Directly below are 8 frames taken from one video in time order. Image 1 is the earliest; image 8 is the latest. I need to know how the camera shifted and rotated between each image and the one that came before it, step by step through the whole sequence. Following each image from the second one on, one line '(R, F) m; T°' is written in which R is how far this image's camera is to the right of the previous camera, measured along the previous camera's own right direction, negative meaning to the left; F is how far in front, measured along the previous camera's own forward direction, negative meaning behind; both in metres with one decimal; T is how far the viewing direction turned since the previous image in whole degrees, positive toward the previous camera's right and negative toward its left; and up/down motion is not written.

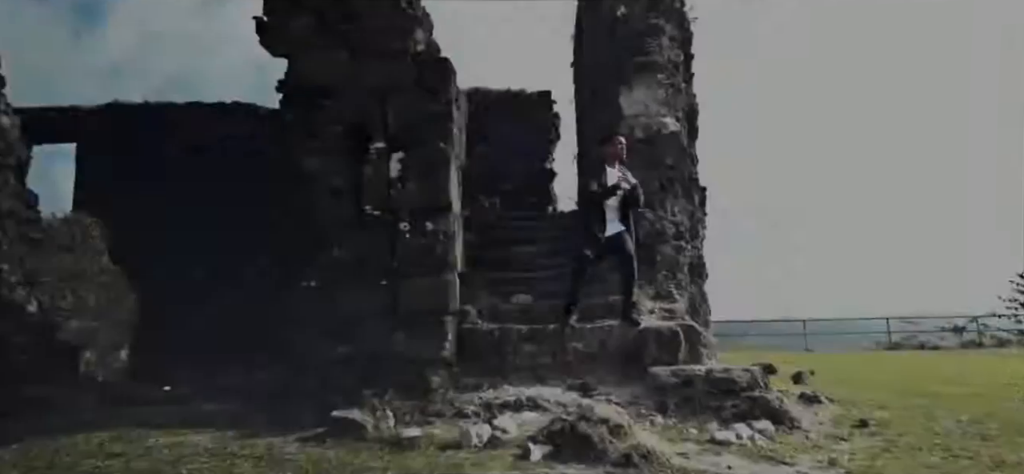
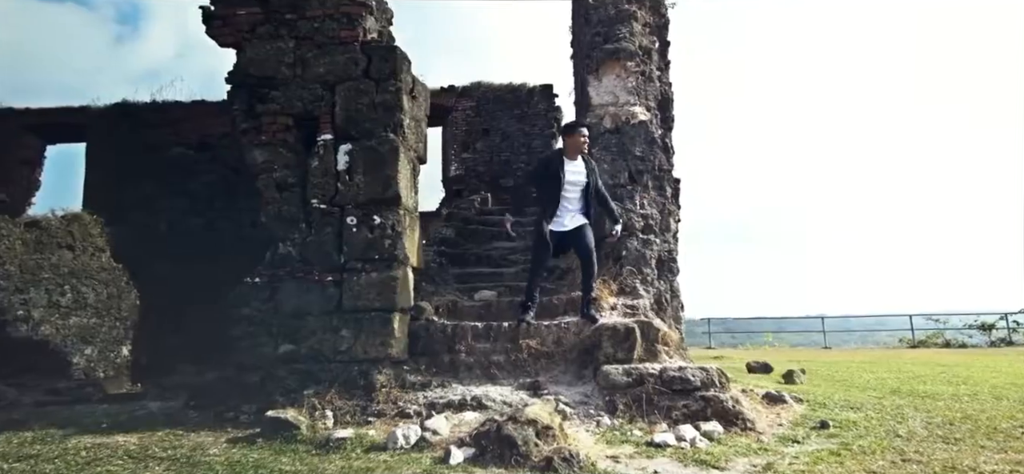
(+0.5, +0.2) m; -2°
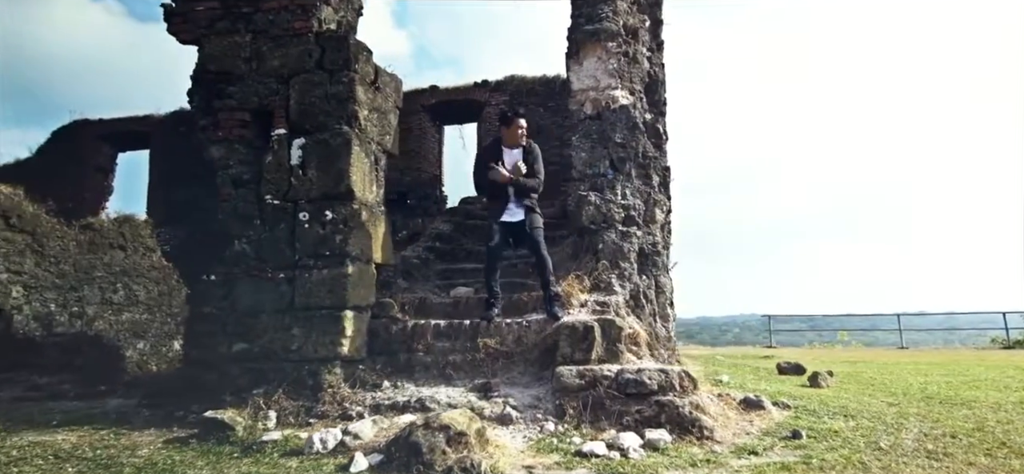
(+0.7, +0.3) m; -6°
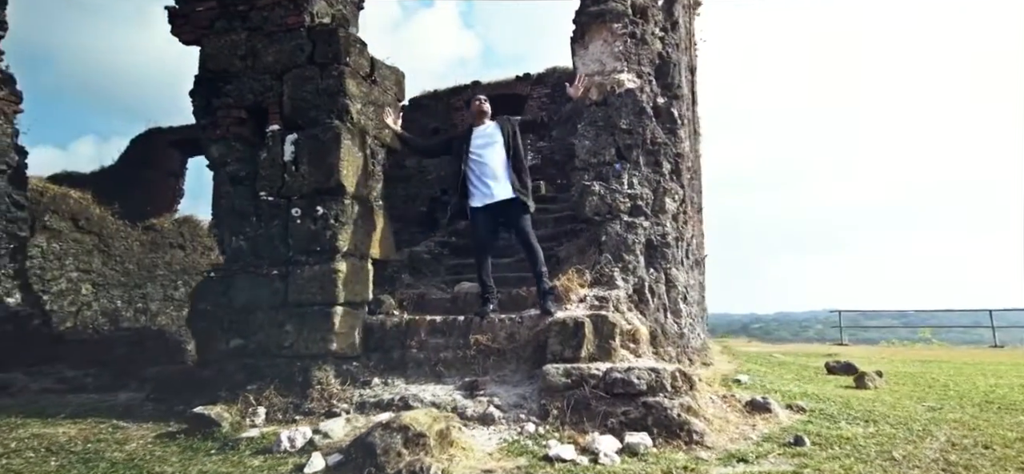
(+0.4, +0.2) m; -6°
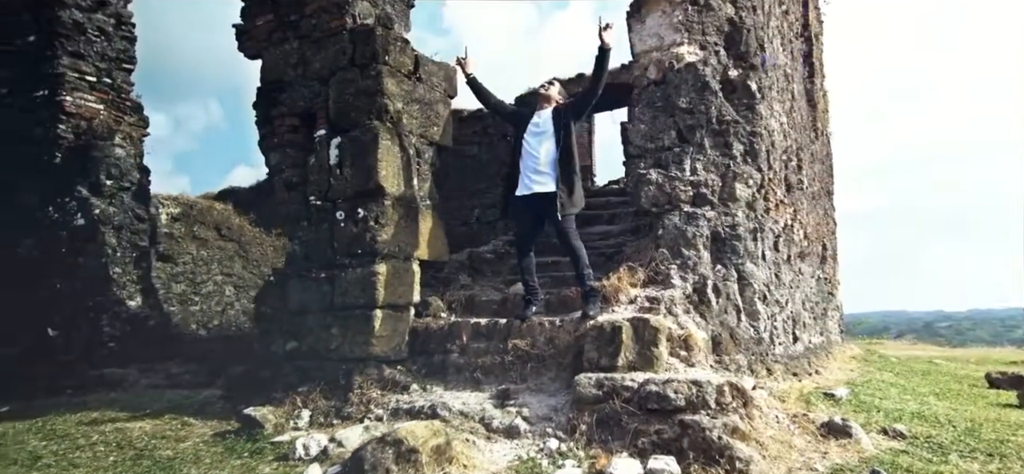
(+0.6, +0.3) m; -12°
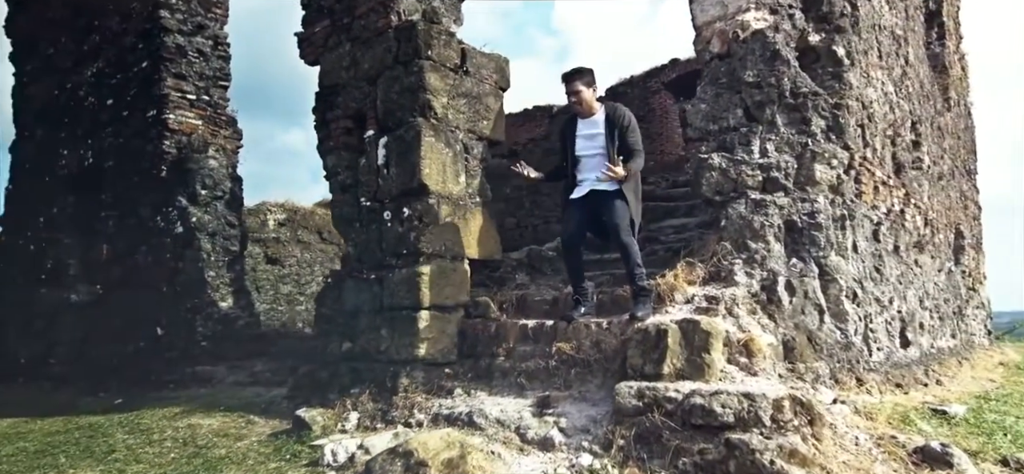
(+0.4, +0.3) m; -10°
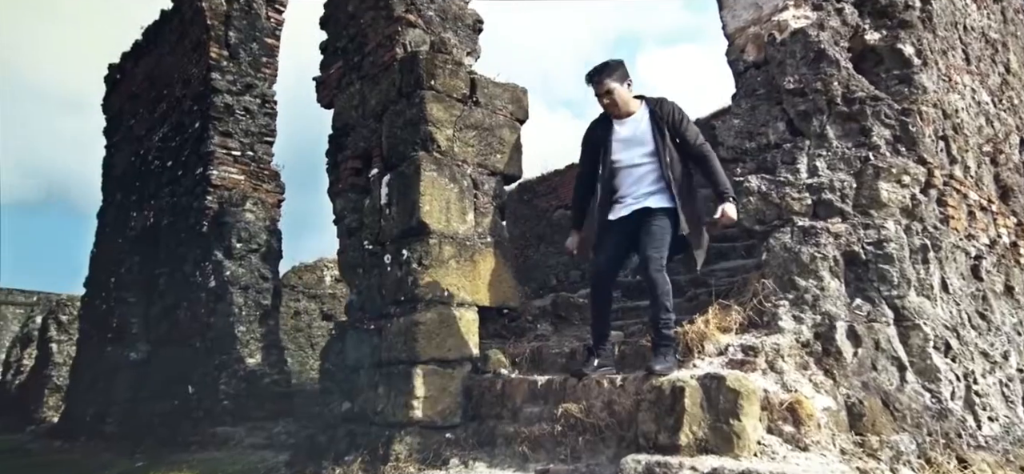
(+0.4, +0.5) m; -7°
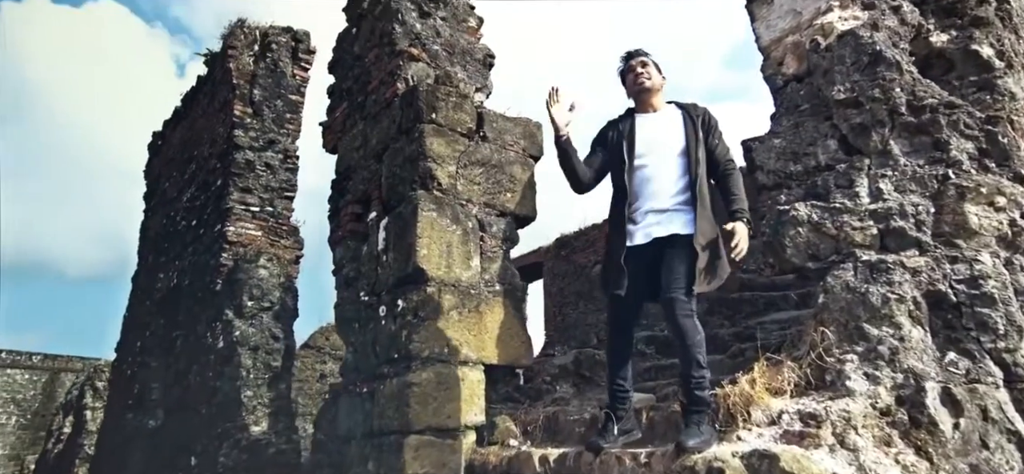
(+0.2, +0.5) m; -4°
